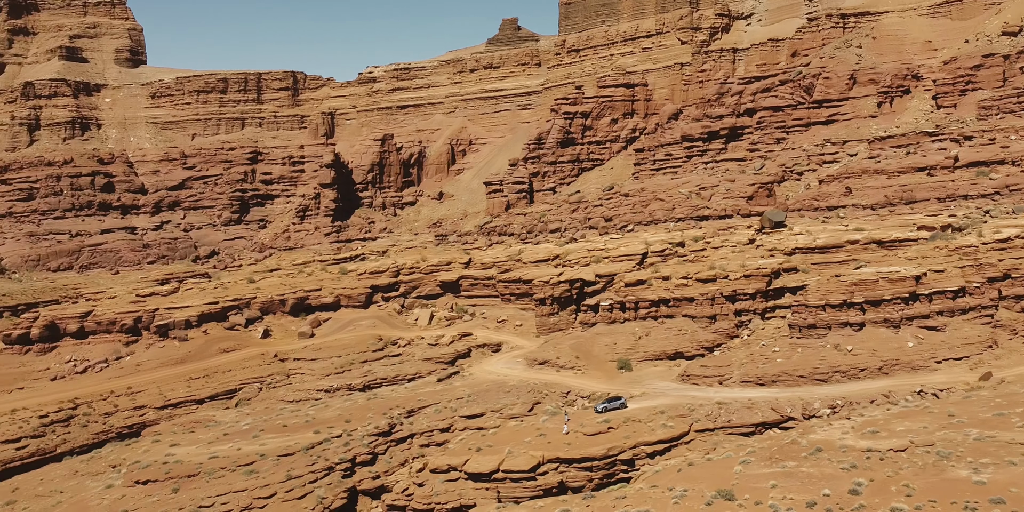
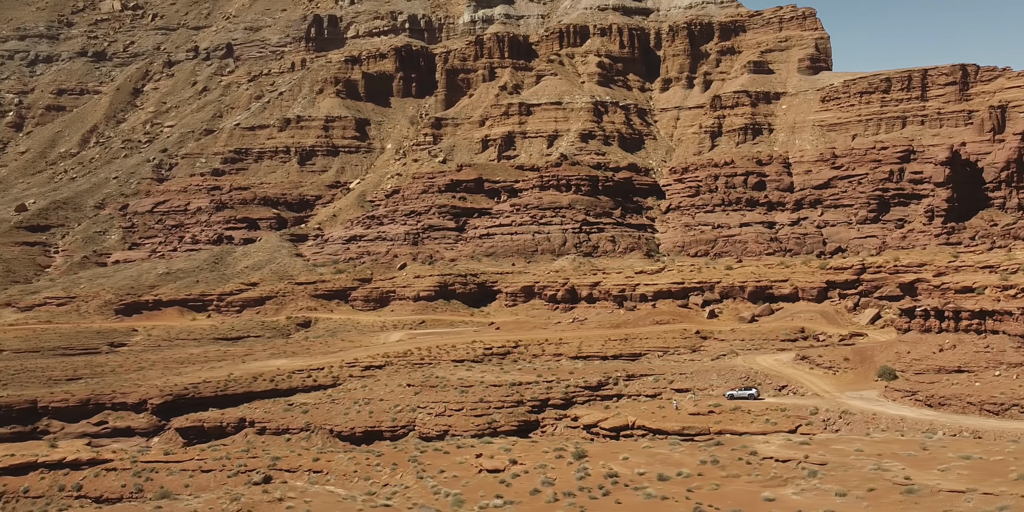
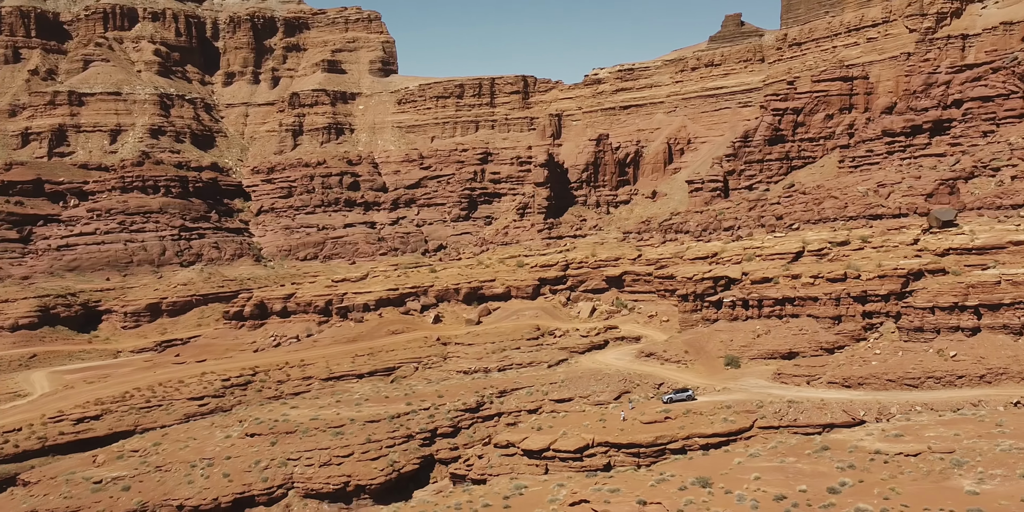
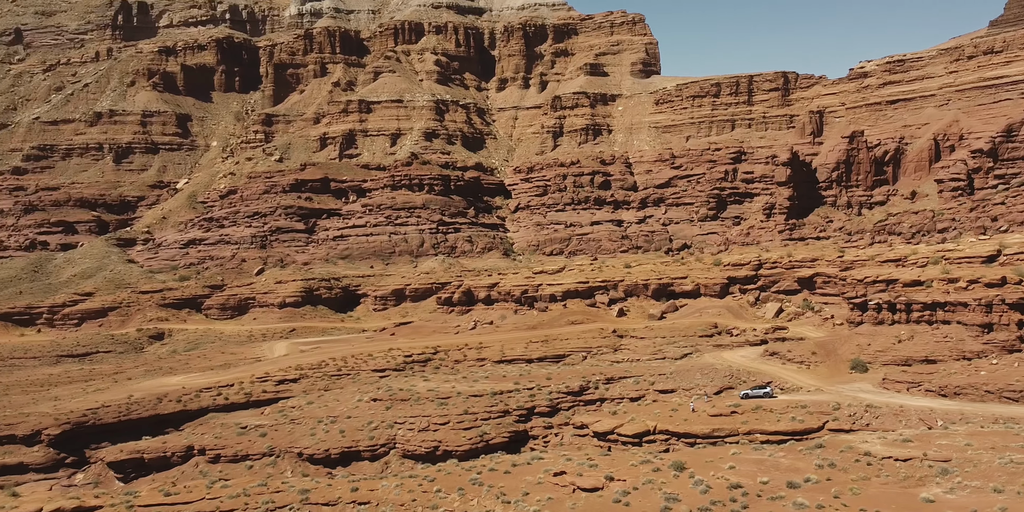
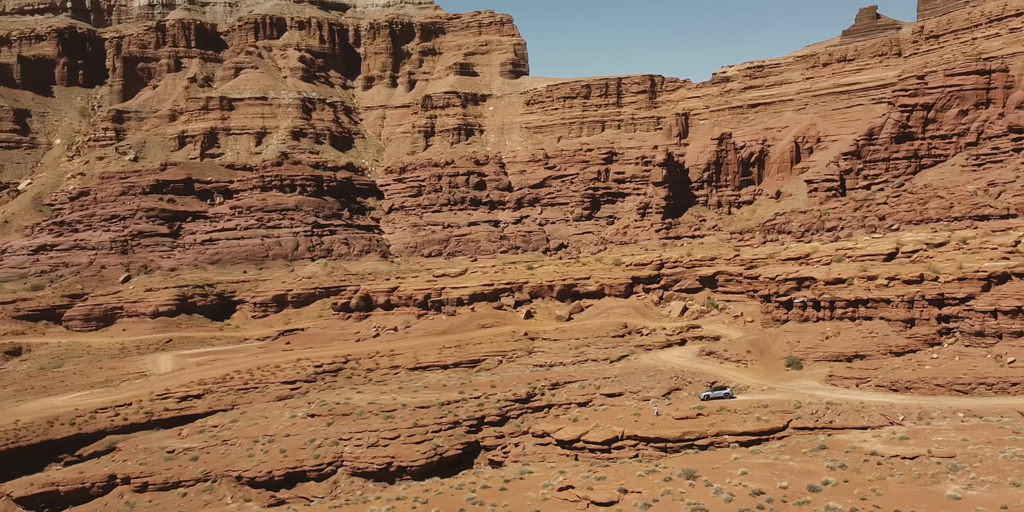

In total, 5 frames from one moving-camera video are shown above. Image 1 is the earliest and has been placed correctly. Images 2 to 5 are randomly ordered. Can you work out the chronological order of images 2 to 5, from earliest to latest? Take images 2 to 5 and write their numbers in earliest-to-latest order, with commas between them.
3, 5, 4, 2
